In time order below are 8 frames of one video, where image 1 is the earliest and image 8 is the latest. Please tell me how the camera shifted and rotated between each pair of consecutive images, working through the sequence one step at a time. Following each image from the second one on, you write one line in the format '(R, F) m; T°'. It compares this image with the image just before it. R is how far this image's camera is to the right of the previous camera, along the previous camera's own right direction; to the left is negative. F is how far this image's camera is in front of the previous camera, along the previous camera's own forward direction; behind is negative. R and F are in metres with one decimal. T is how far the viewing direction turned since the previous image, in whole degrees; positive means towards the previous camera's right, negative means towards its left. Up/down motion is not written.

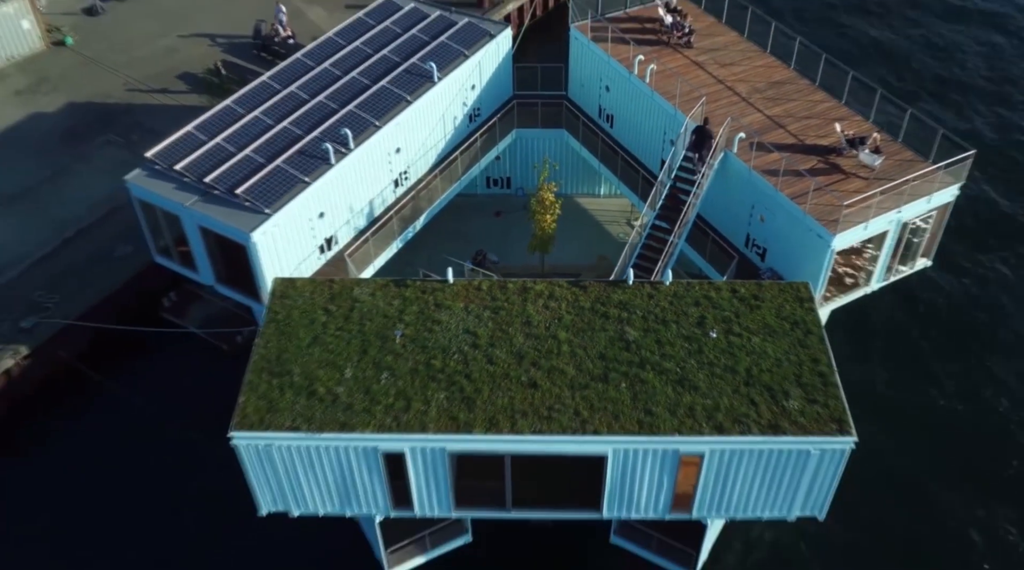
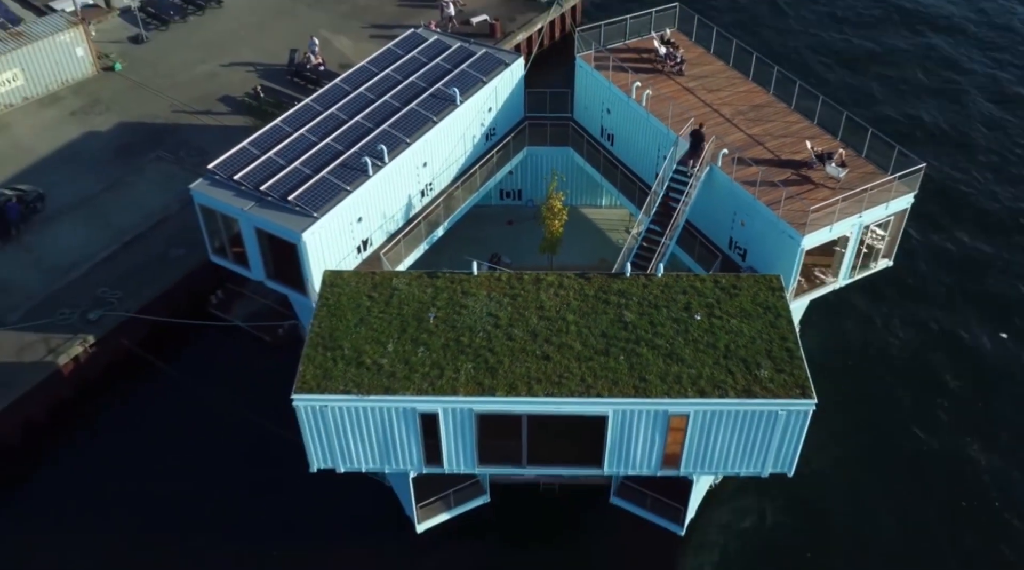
(-0.3, -2.7) m; 0°
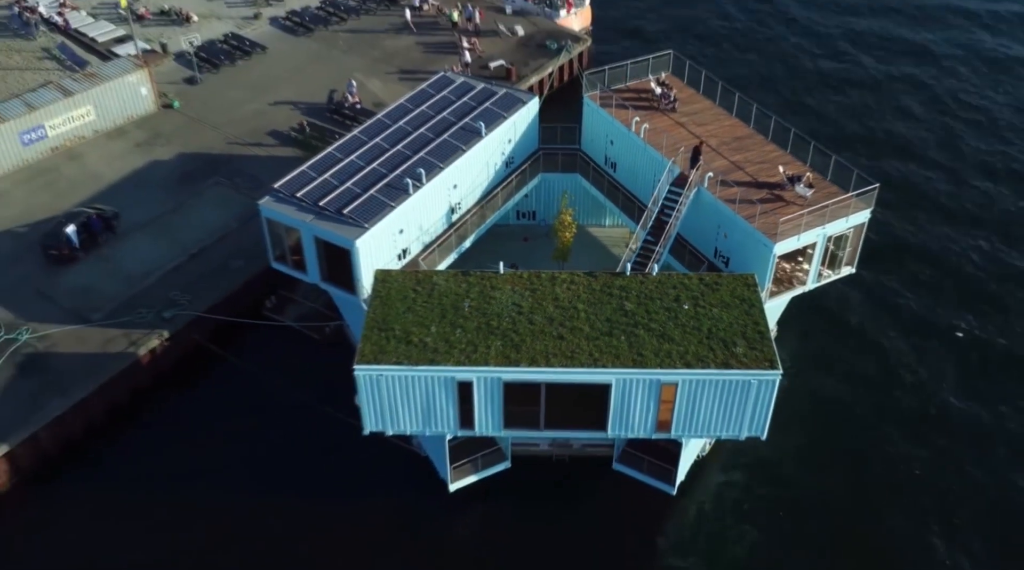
(-0.4, -3.7) m; 0°
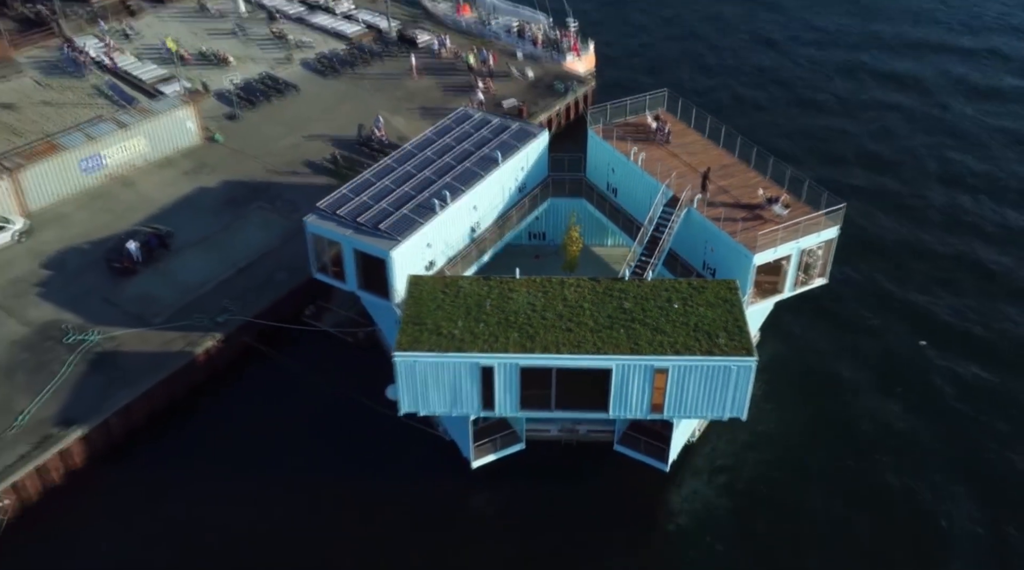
(-0.3, -3.6) m; 0°
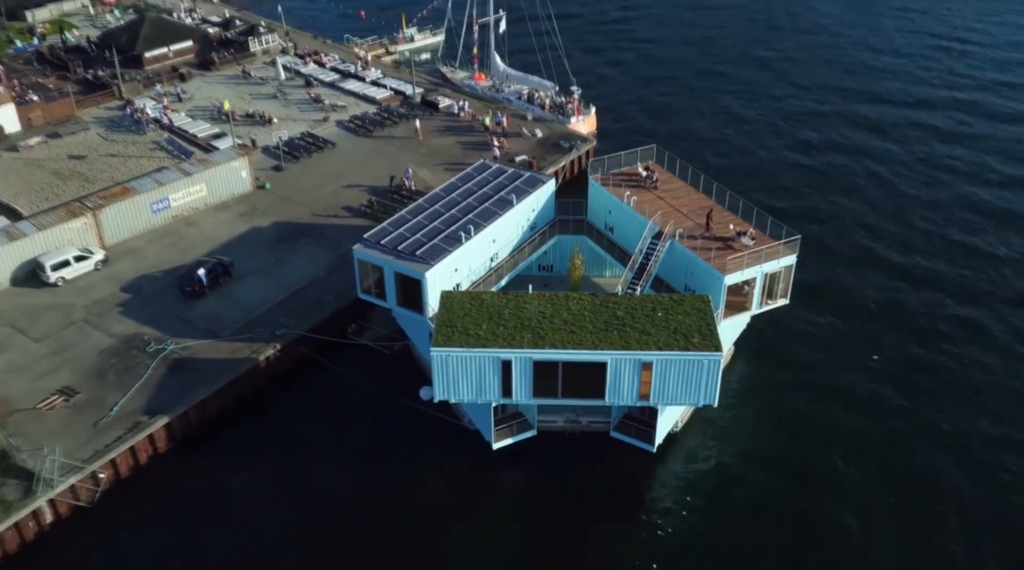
(-0.4, -5.7) m; 0°
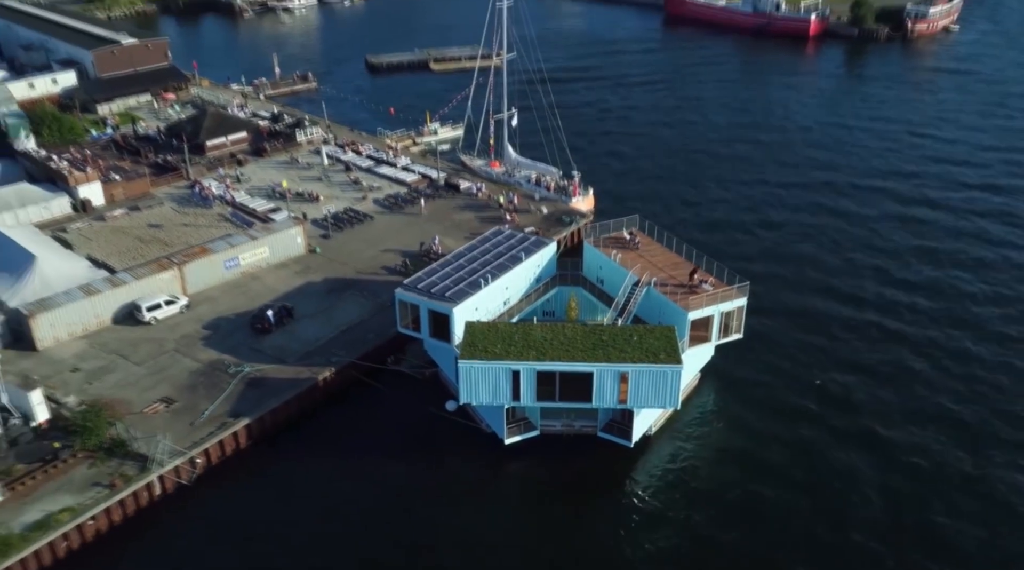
(-0.1, -9.0) m; -1°
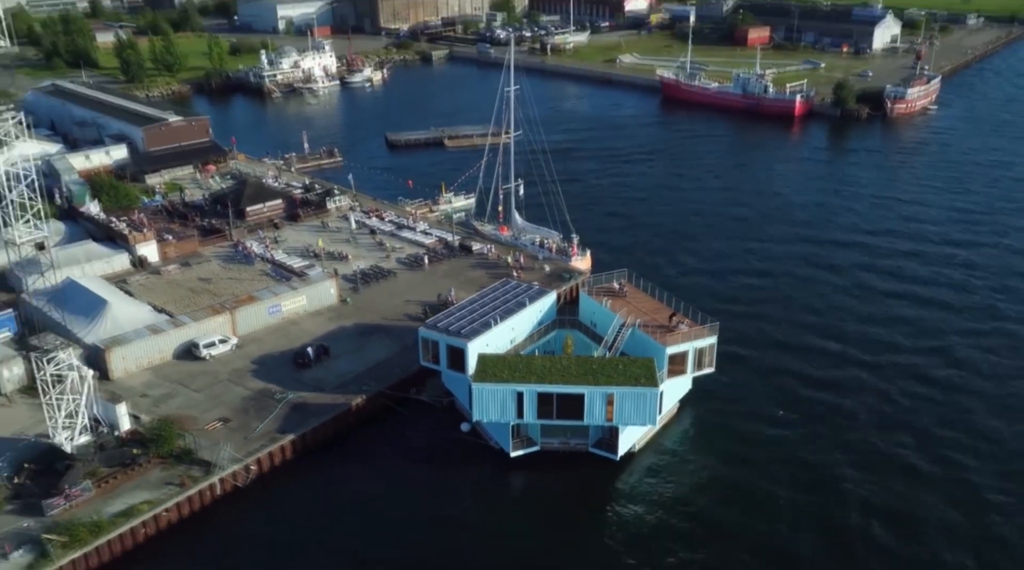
(+0.2, -8.0) m; -1°
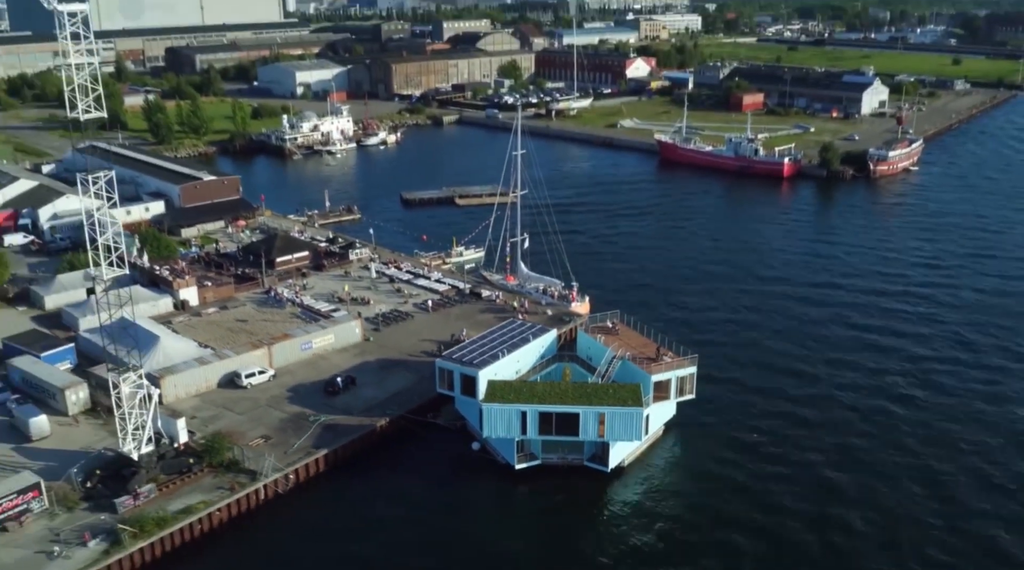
(+0.1, -7.6) m; 0°
